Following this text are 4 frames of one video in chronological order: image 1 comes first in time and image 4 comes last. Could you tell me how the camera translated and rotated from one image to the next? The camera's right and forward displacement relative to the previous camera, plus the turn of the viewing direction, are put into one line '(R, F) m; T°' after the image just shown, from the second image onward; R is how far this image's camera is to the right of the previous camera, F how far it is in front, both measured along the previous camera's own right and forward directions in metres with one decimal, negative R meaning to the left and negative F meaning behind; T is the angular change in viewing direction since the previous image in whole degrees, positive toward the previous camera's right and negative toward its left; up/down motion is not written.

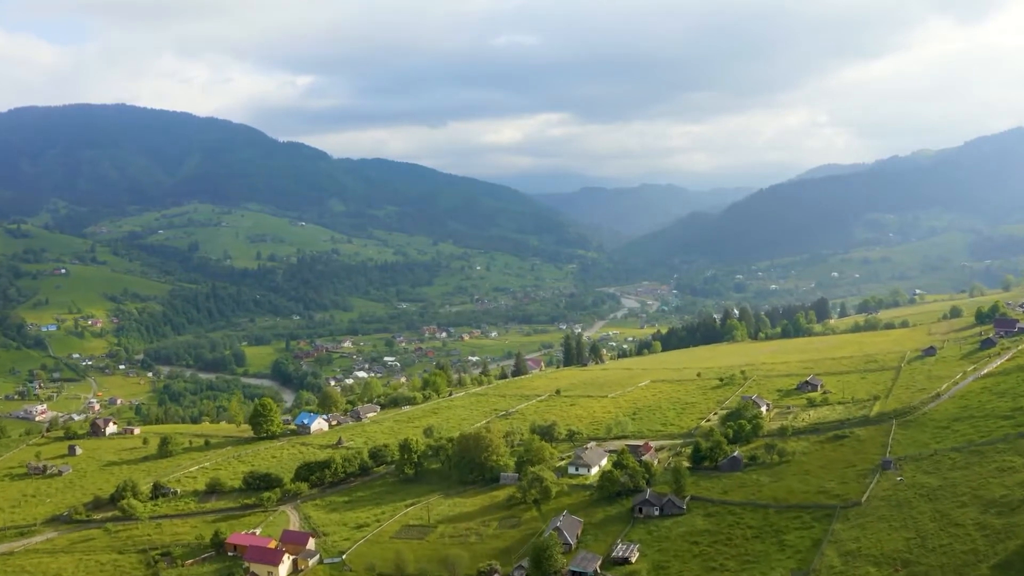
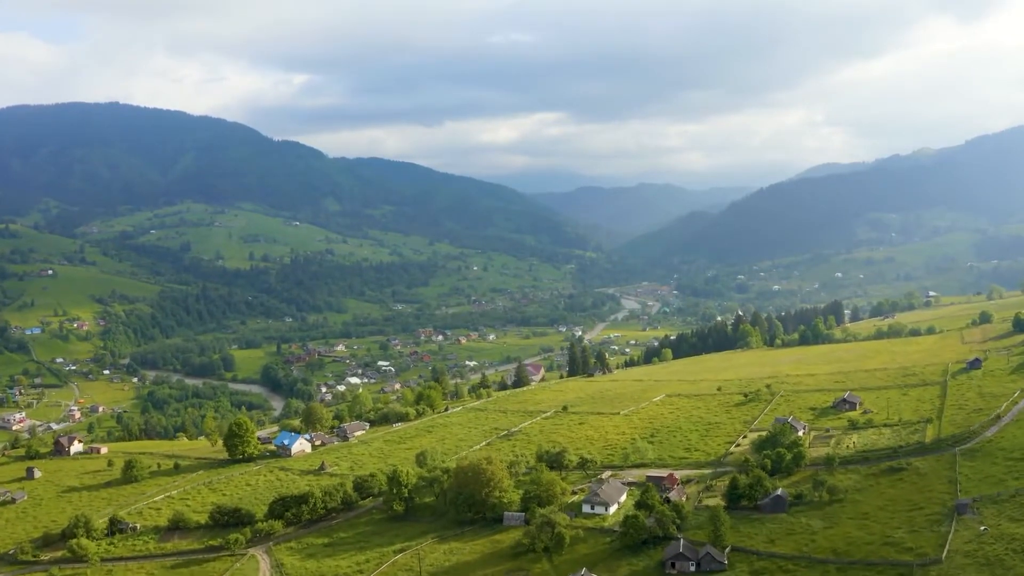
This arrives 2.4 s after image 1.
(-0.6, +7.8) m; 0°
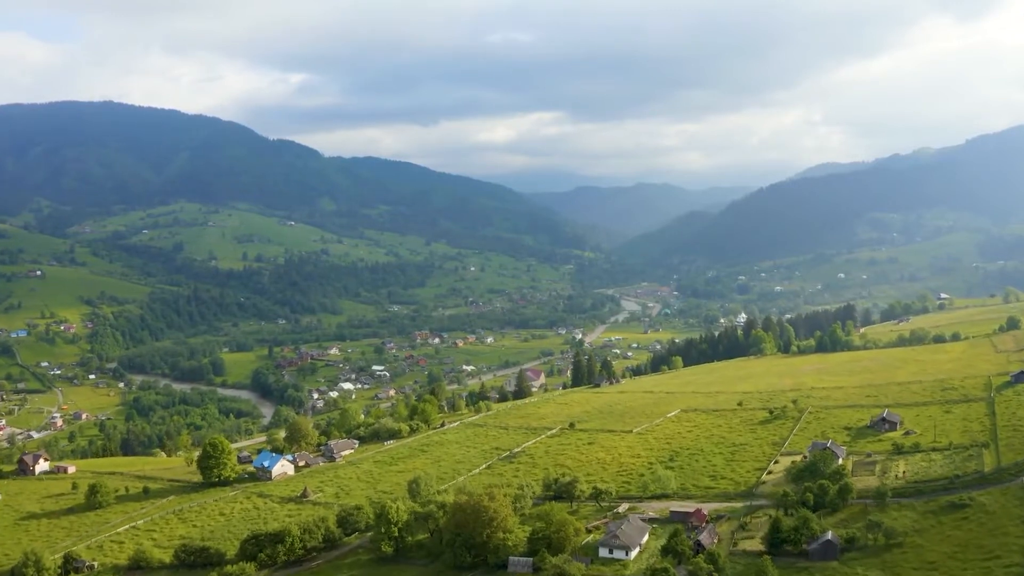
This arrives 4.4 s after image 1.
(-0.5, +6.5) m; 0°
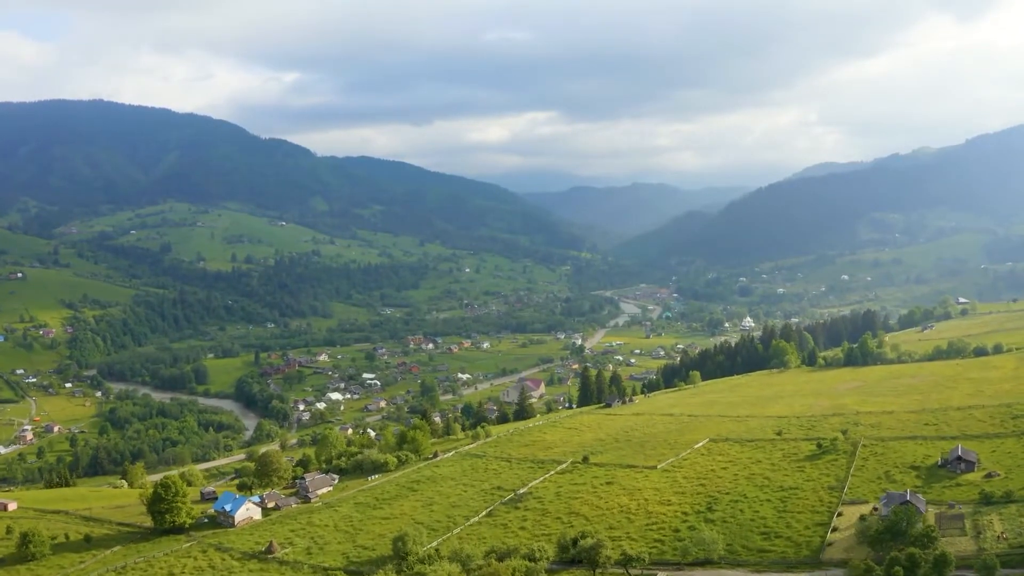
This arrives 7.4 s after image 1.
(-0.8, +9.6) m; 0°
